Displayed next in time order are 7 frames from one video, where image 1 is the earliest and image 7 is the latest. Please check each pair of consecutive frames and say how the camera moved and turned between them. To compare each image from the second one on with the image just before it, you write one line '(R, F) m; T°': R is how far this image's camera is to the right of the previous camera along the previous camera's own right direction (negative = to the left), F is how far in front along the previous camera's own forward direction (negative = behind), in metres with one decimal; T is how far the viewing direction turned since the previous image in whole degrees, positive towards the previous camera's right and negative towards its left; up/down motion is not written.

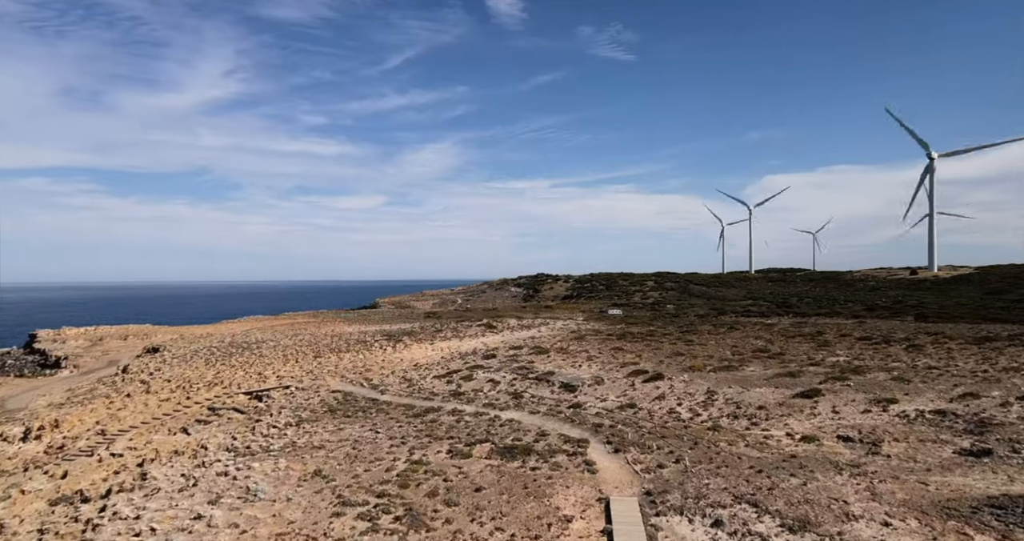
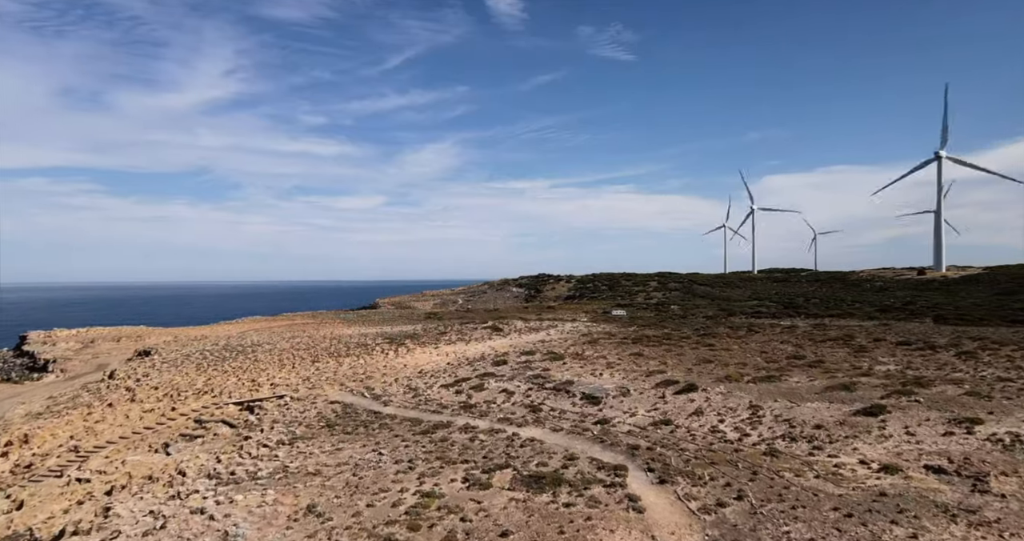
(-0.6, +2.4) m; 0°
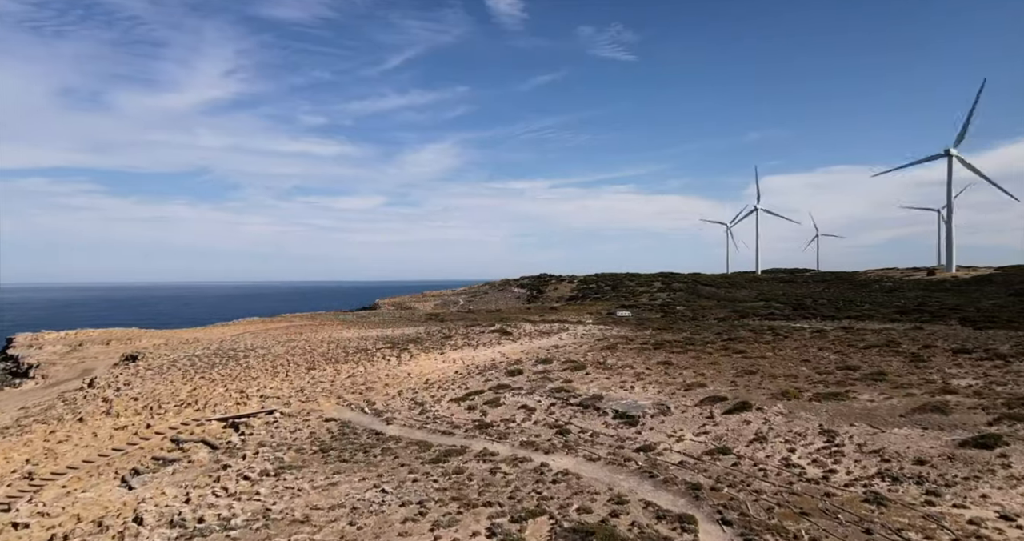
(-0.7, +3.1) m; 0°
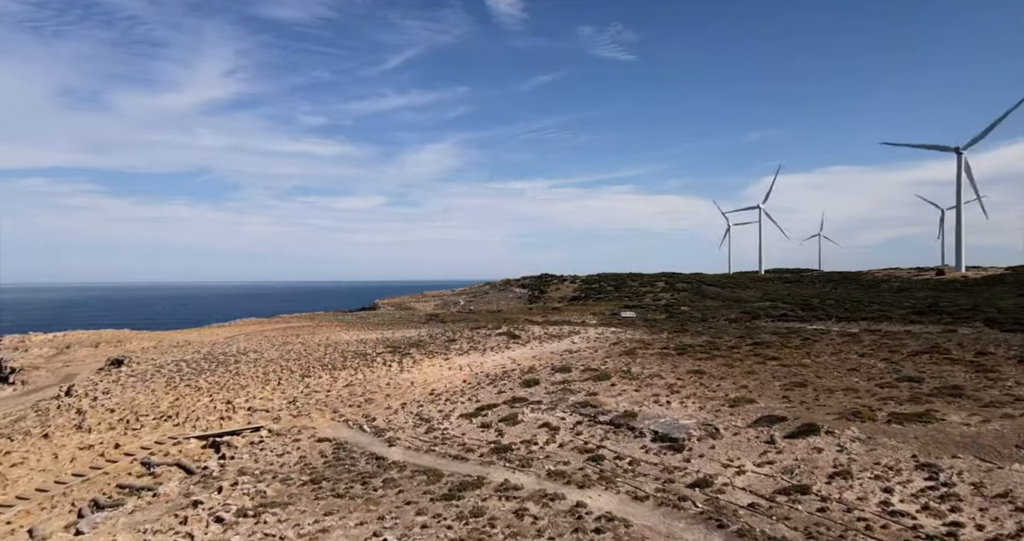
(-0.6, +2.9) m; 0°
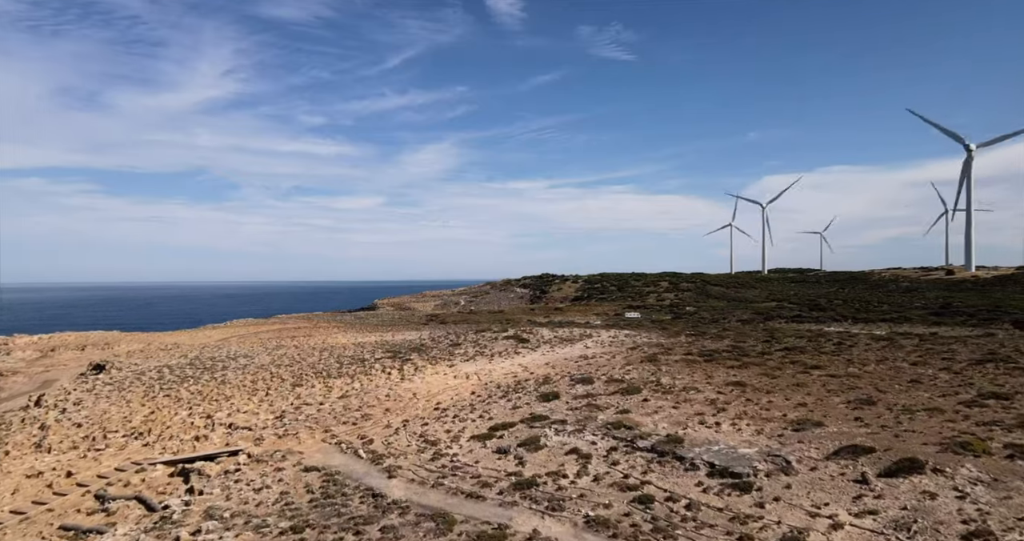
(-0.6, +3.2) m; 0°
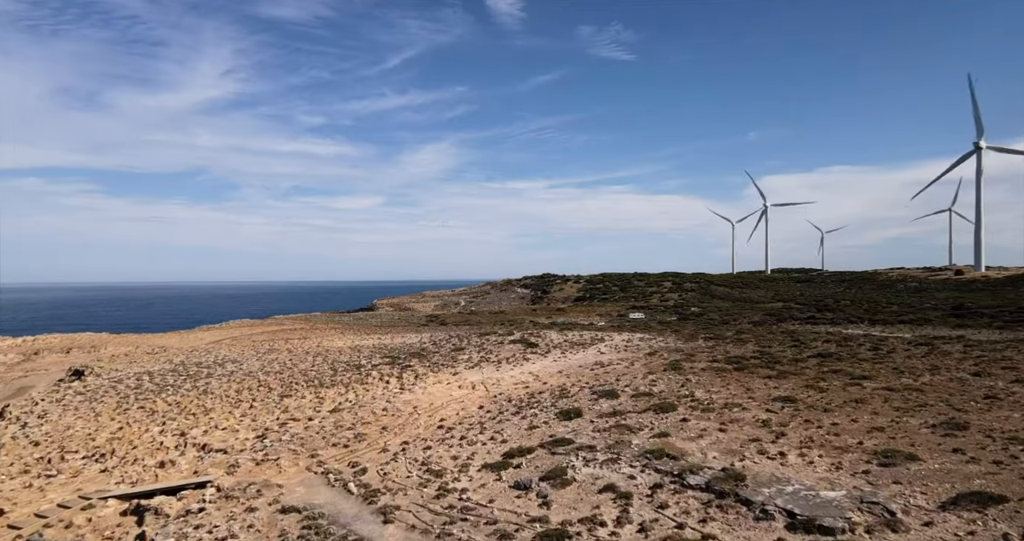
(-0.5, +3.1) m; 0°
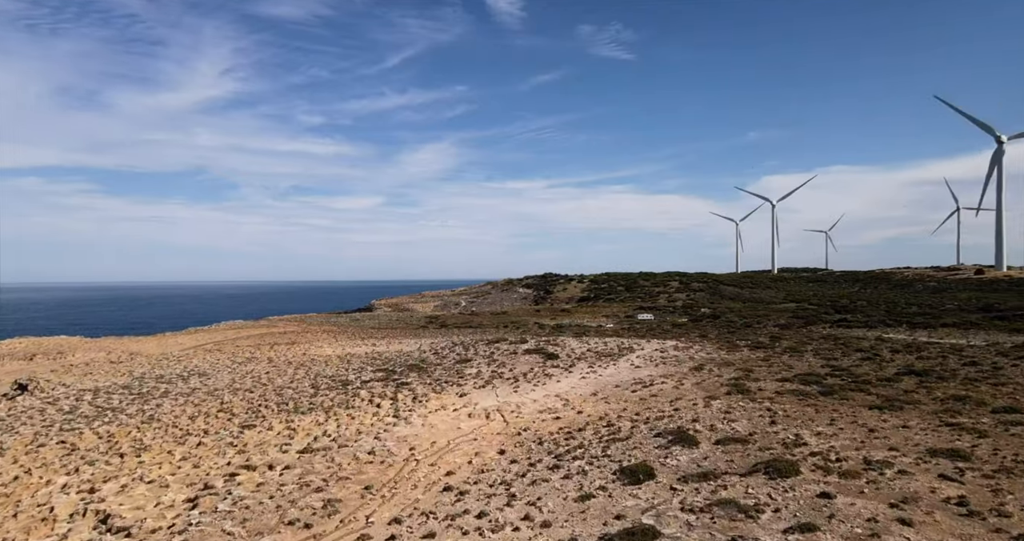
(-0.9, +6.5) m; 0°
